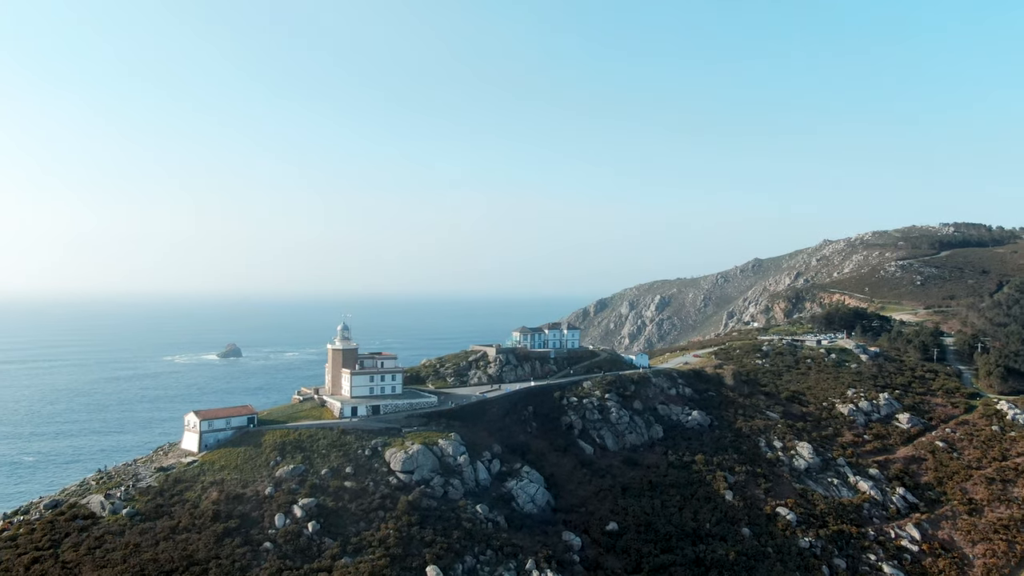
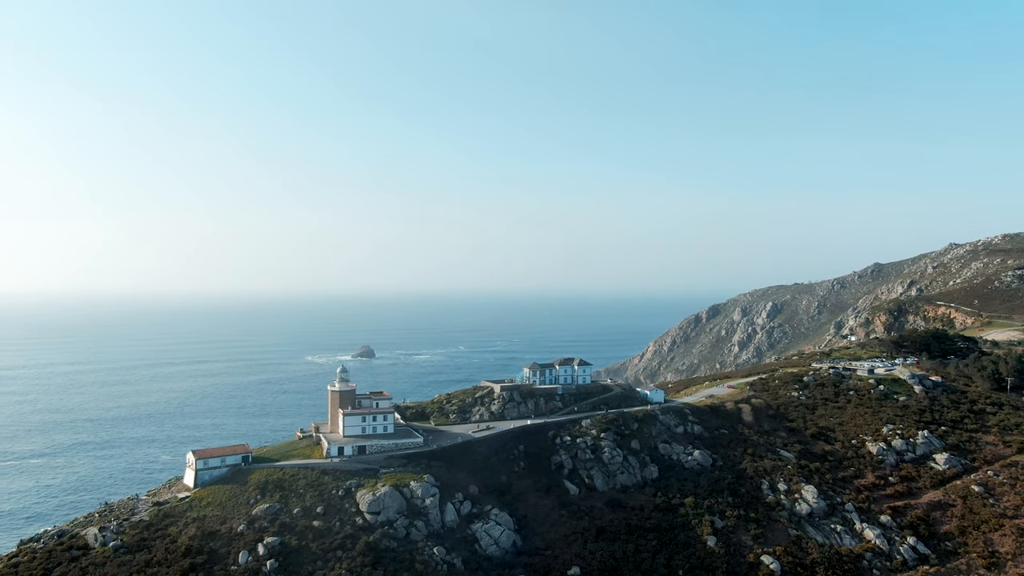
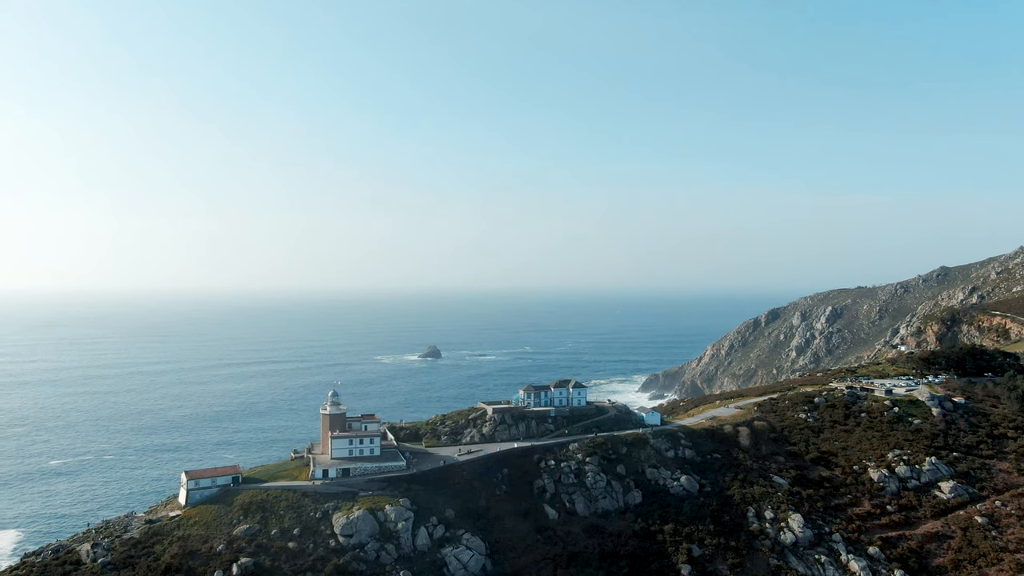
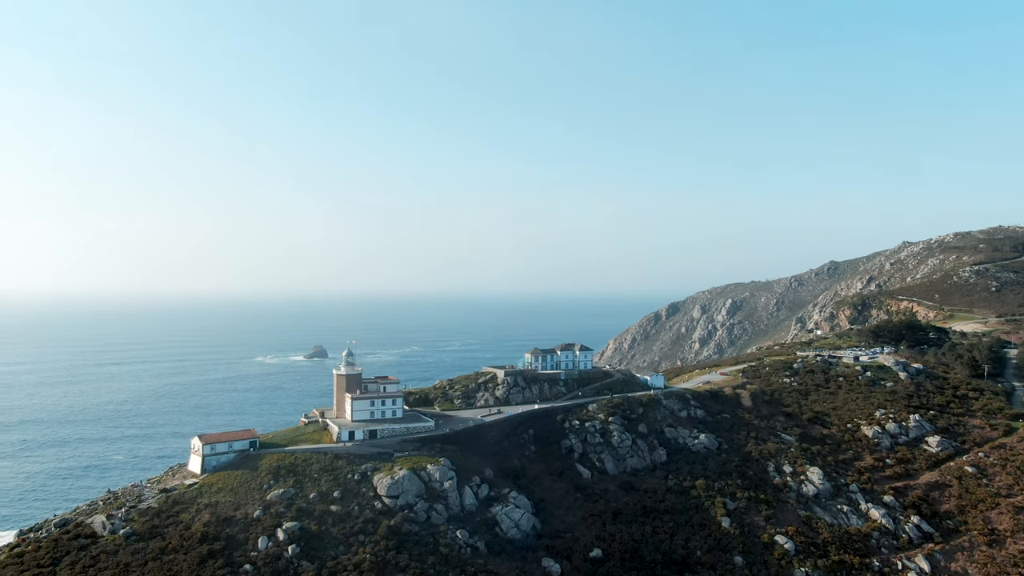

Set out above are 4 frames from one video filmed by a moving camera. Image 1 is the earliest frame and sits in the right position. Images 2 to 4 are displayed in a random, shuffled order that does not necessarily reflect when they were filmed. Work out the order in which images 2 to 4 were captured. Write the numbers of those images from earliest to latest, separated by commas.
4, 2, 3
